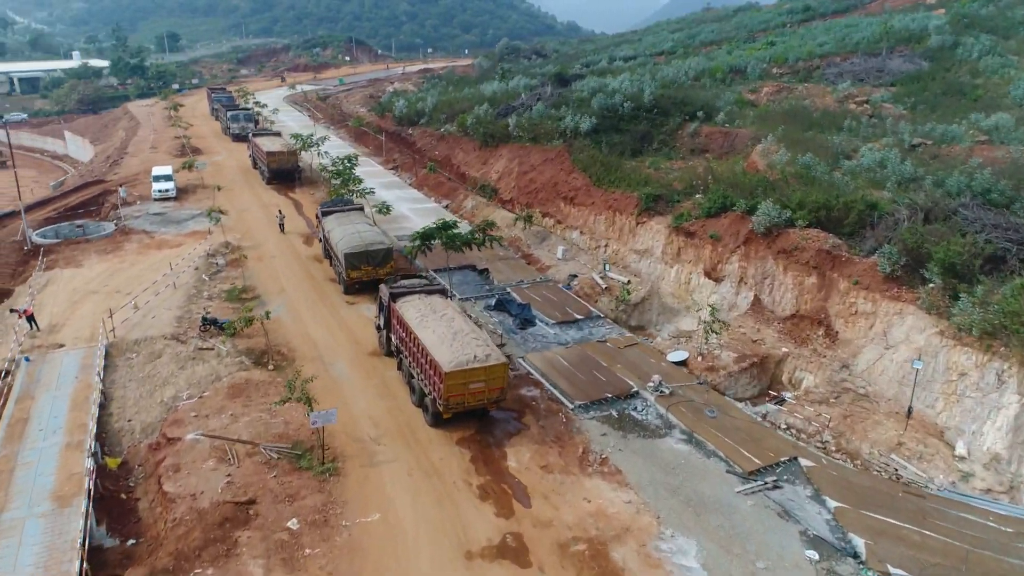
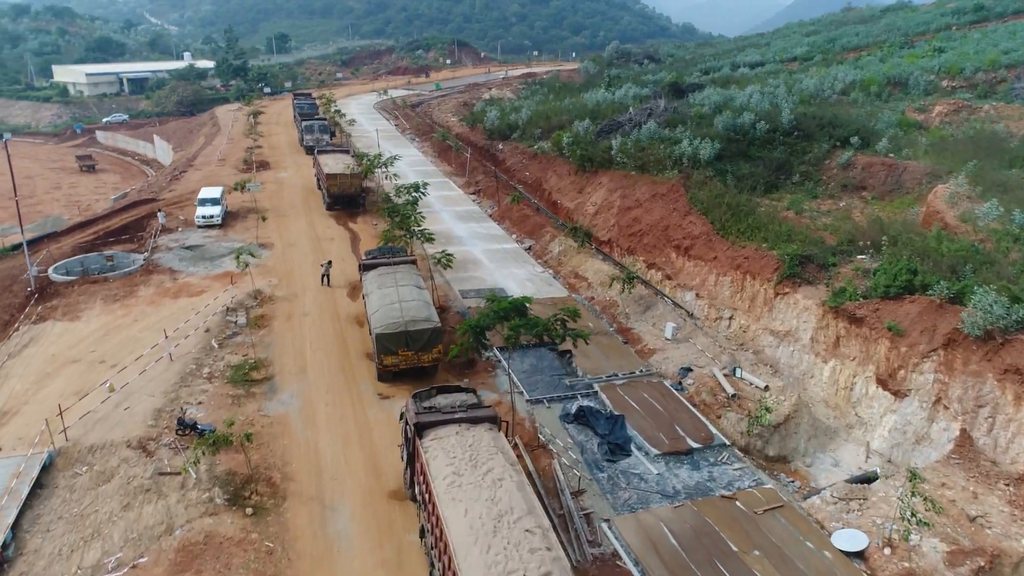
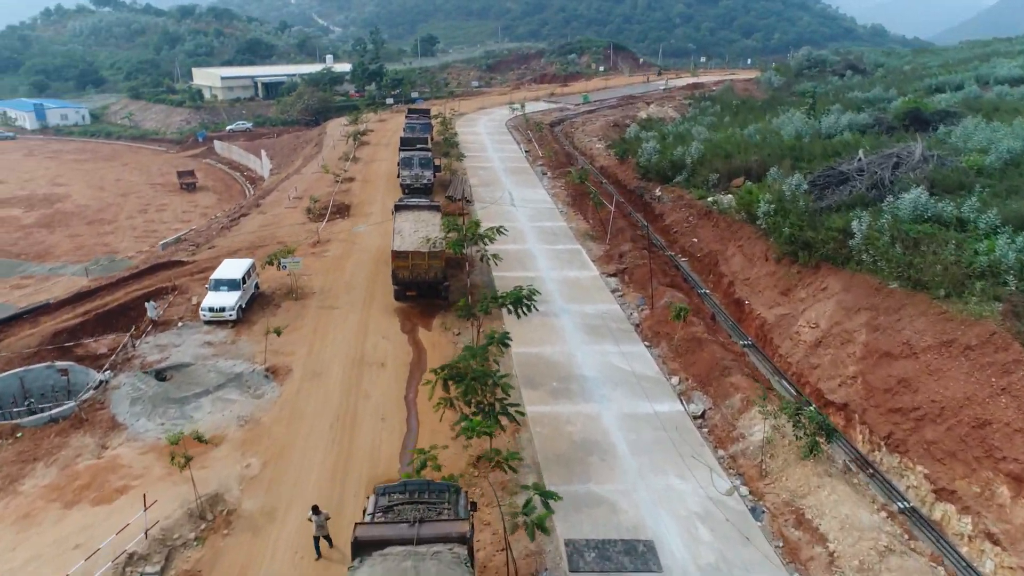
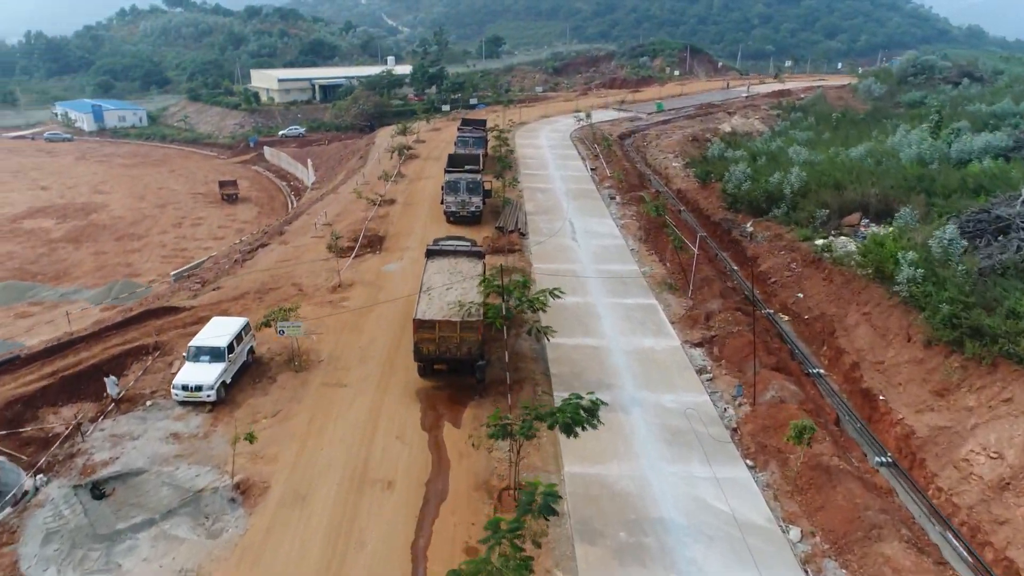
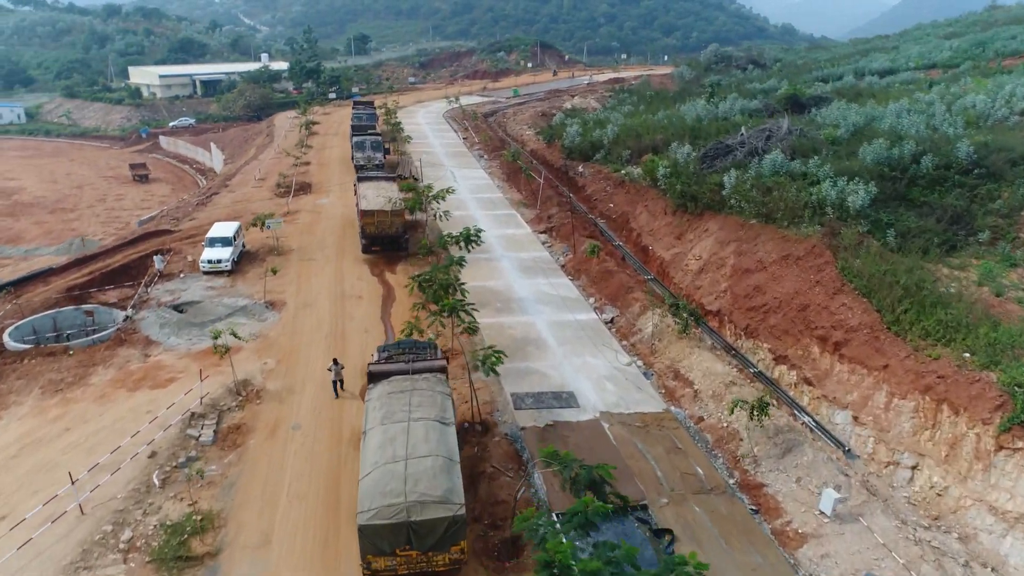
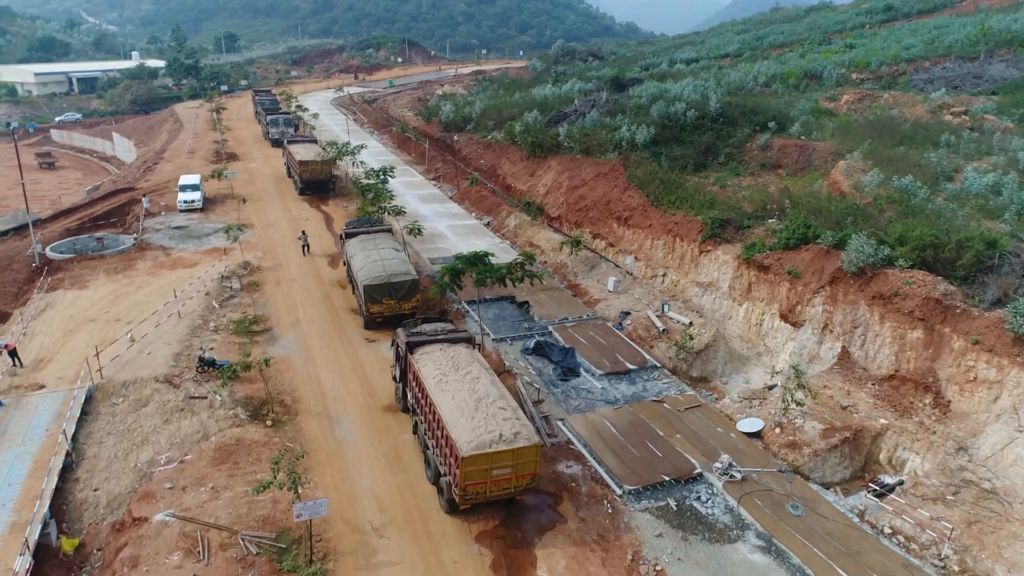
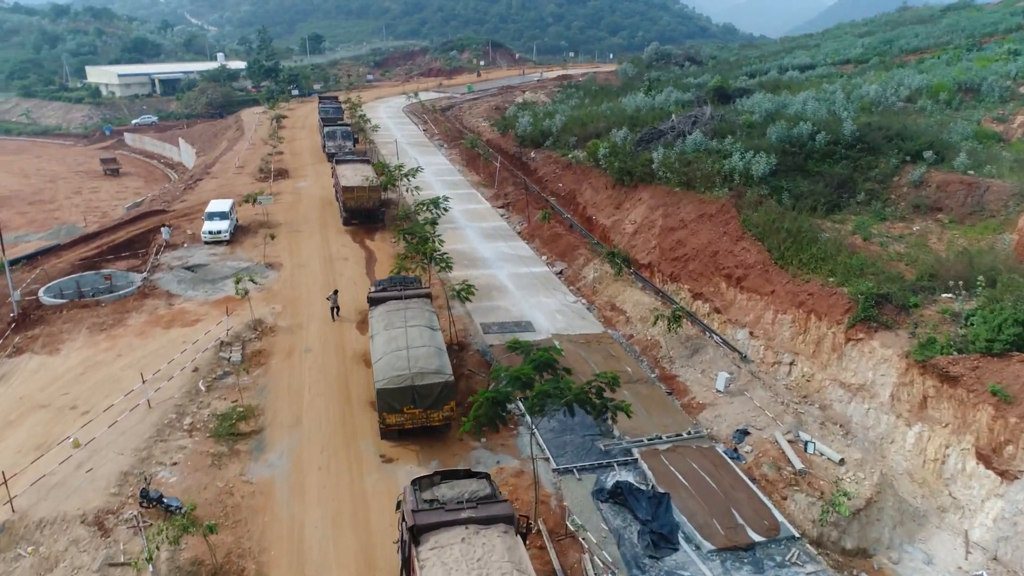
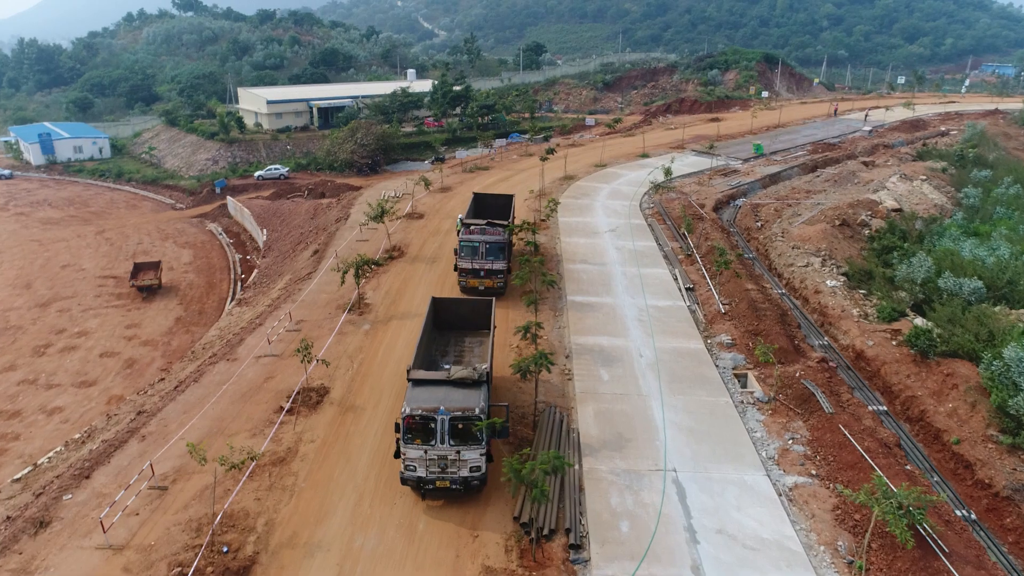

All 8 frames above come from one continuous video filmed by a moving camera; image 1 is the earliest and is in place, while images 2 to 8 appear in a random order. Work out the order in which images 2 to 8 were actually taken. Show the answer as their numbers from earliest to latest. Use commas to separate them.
6, 2, 7, 5, 3, 4, 8
